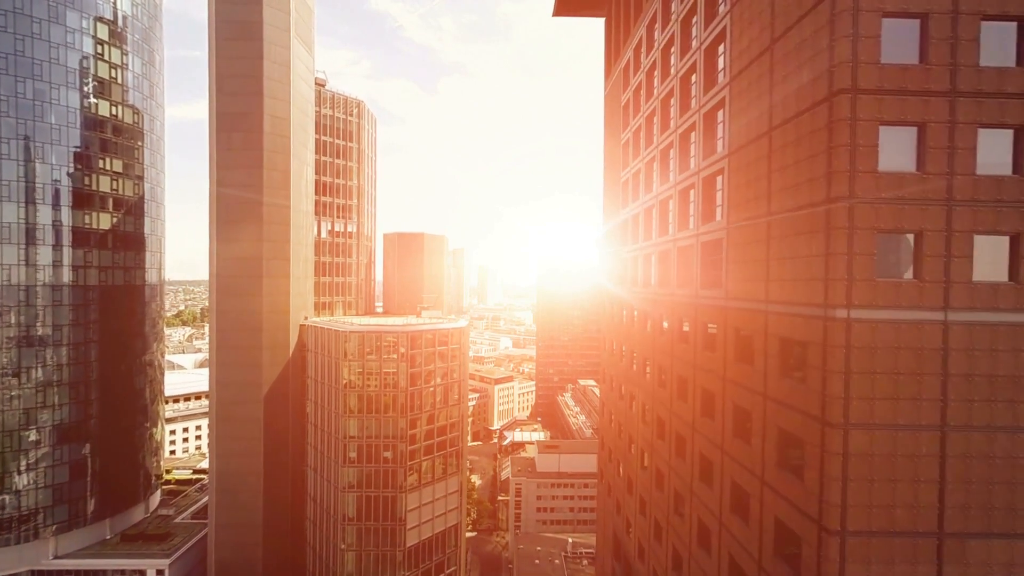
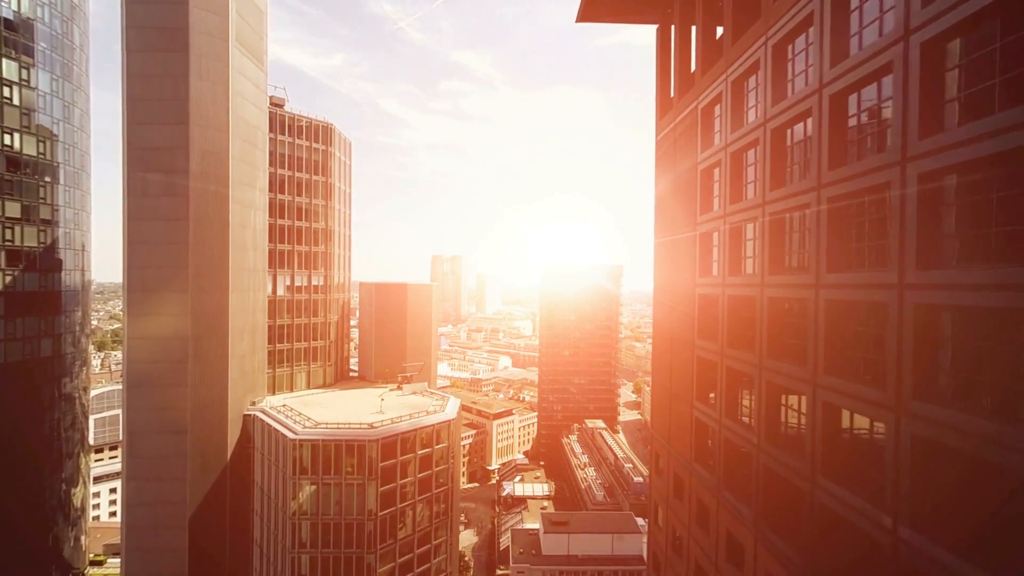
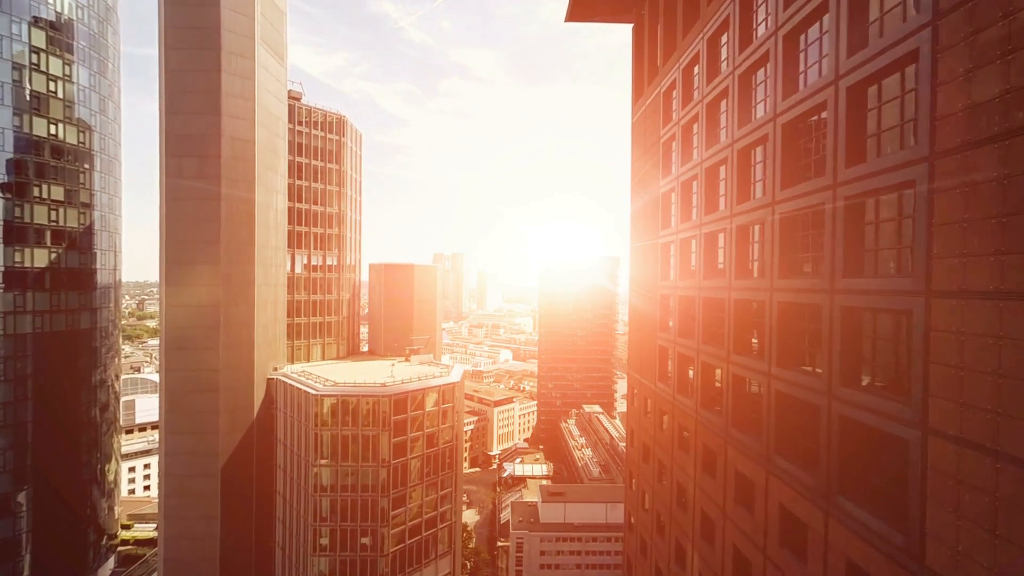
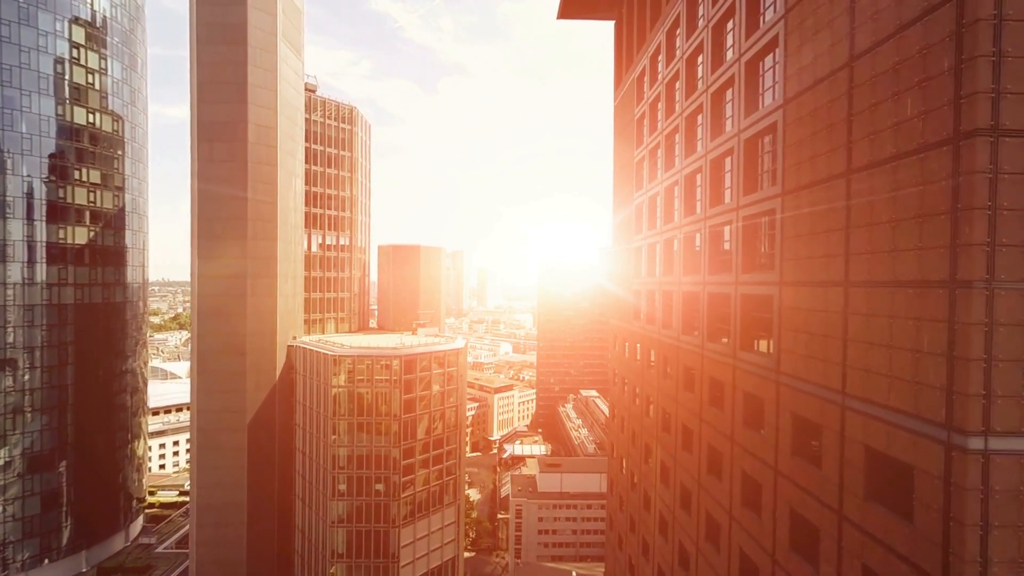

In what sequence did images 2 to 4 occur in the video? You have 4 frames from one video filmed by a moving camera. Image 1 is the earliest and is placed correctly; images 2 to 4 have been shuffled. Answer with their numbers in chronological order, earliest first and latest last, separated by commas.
4, 3, 2
